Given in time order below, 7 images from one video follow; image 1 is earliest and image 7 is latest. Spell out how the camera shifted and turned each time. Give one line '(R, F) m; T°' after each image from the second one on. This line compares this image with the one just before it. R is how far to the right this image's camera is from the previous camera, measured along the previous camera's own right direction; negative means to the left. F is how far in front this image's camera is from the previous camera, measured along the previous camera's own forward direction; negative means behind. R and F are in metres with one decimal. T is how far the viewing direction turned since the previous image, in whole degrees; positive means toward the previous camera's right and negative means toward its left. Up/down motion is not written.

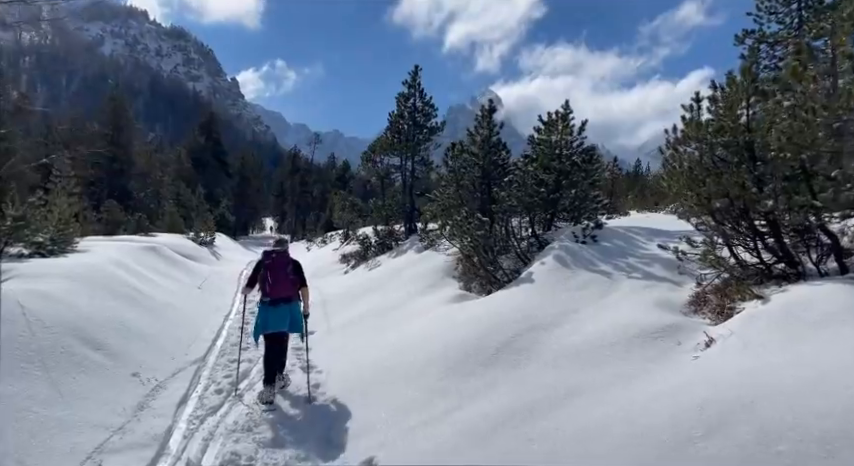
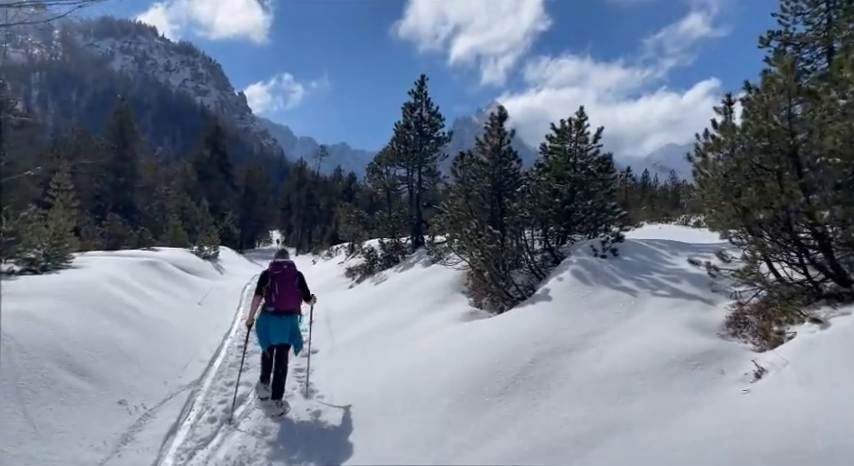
(0.0, +0.5) m; -1°
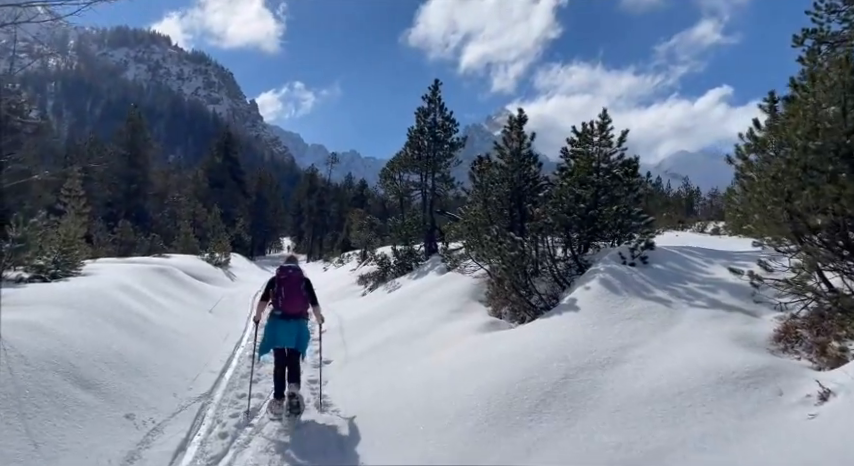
(-0.2, +0.4) m; -1°
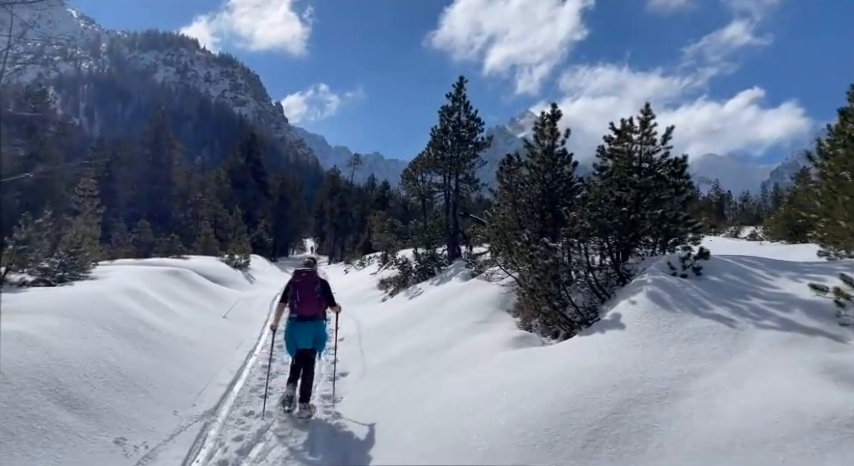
(0.0, +0.8) m; -2°
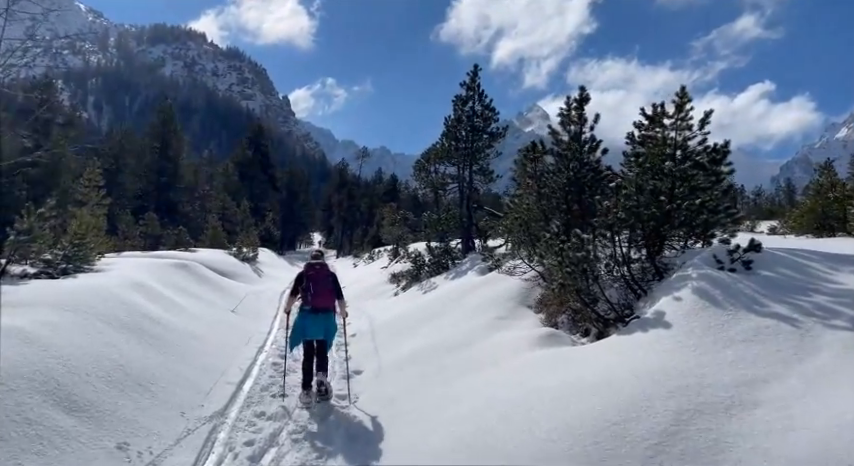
(-0.2, +0.5) m; -1°
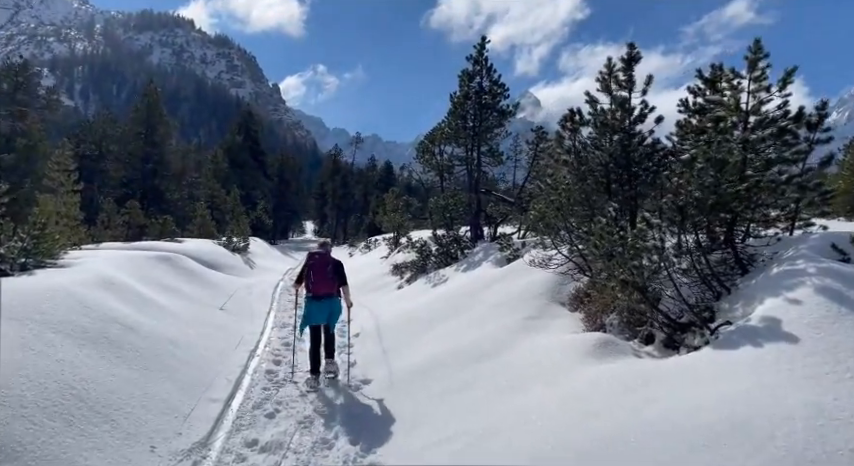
(-0.4, +1.5) m; +1°
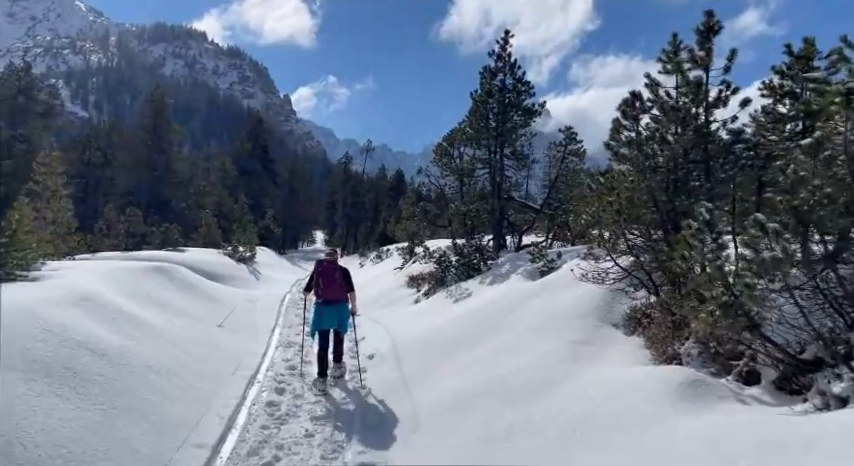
(-0.3, +1.4) m; -1°
